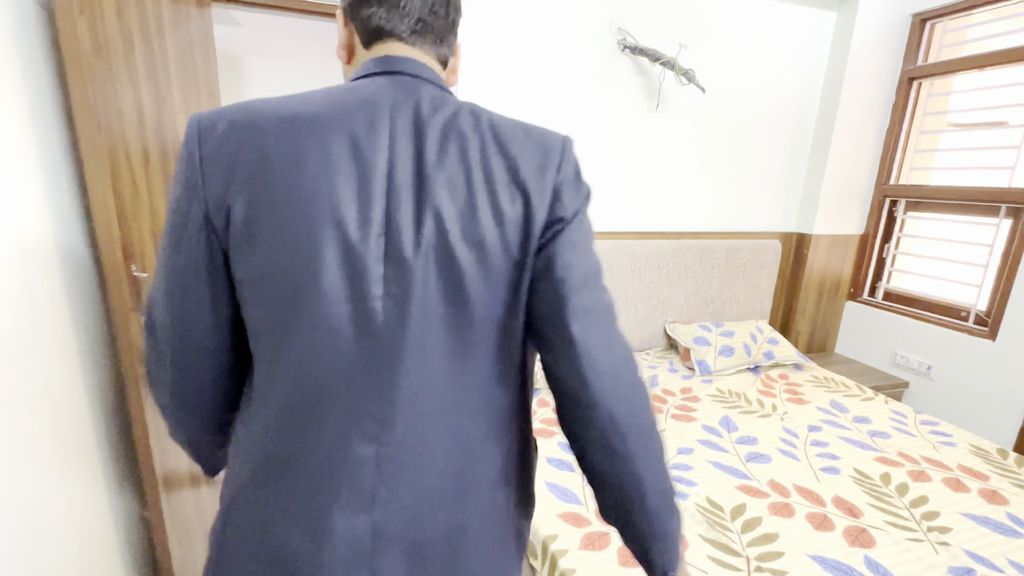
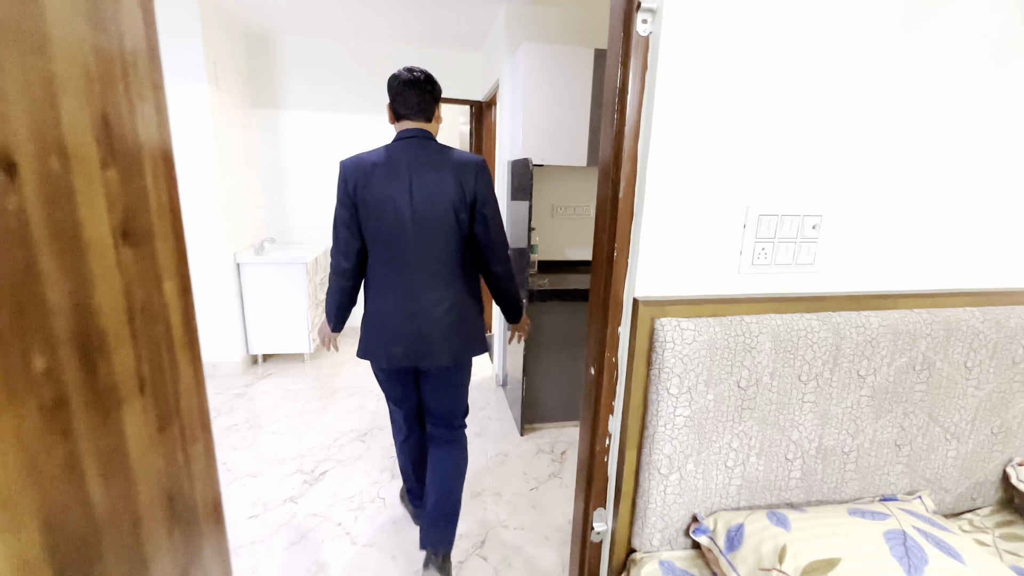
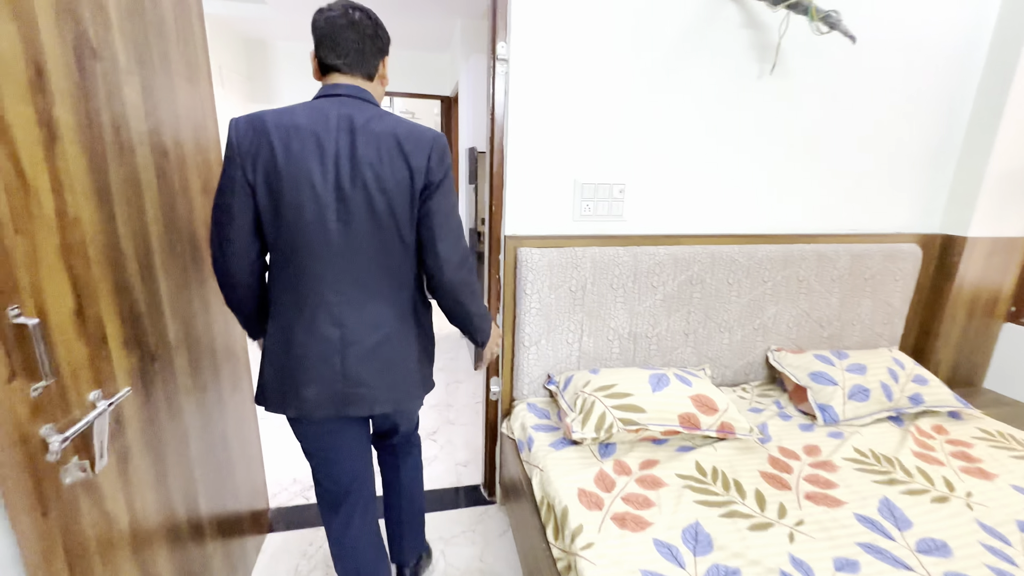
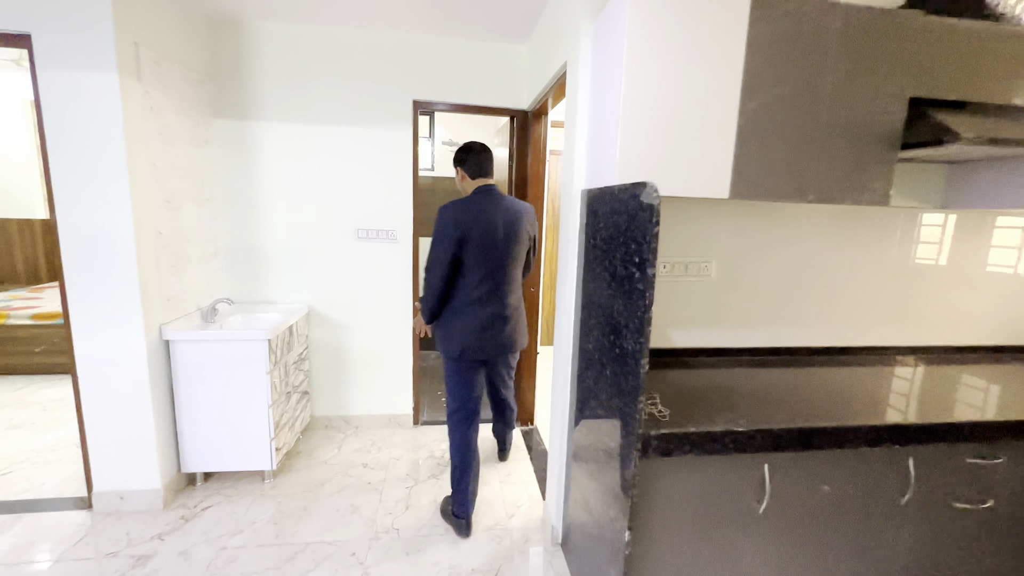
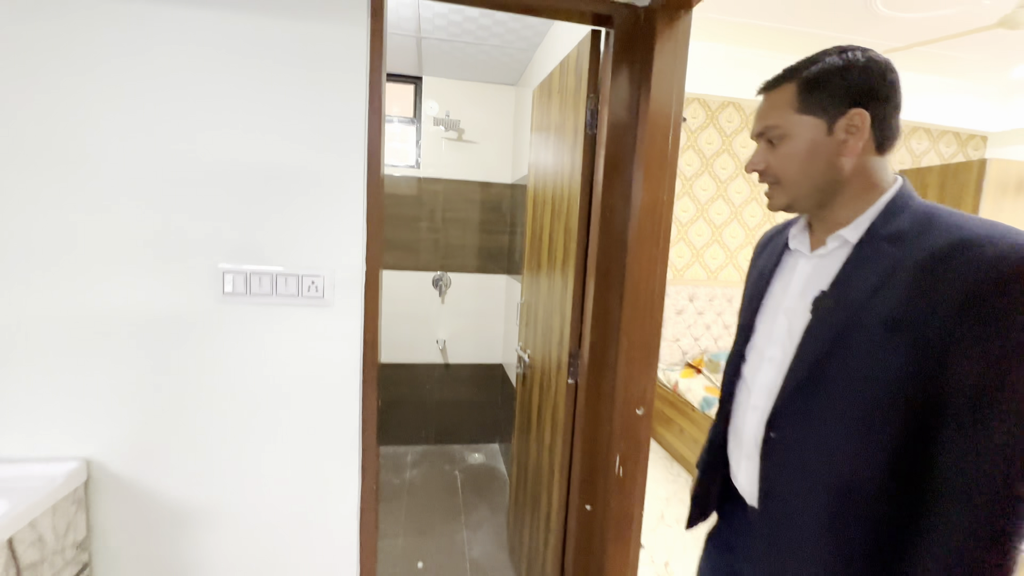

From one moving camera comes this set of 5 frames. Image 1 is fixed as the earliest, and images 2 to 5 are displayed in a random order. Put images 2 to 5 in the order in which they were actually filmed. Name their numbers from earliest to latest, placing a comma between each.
3, 2, 4, 5
